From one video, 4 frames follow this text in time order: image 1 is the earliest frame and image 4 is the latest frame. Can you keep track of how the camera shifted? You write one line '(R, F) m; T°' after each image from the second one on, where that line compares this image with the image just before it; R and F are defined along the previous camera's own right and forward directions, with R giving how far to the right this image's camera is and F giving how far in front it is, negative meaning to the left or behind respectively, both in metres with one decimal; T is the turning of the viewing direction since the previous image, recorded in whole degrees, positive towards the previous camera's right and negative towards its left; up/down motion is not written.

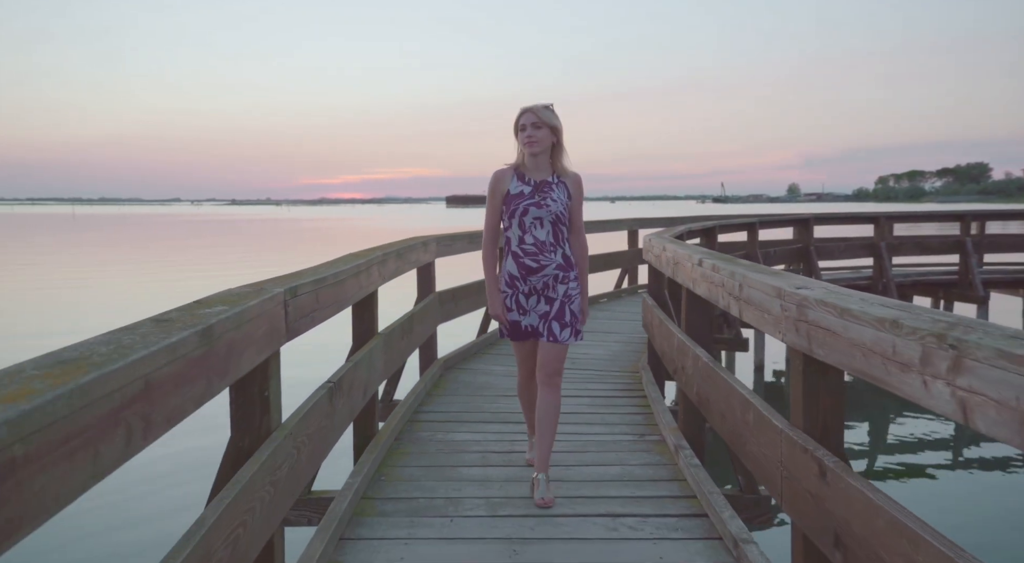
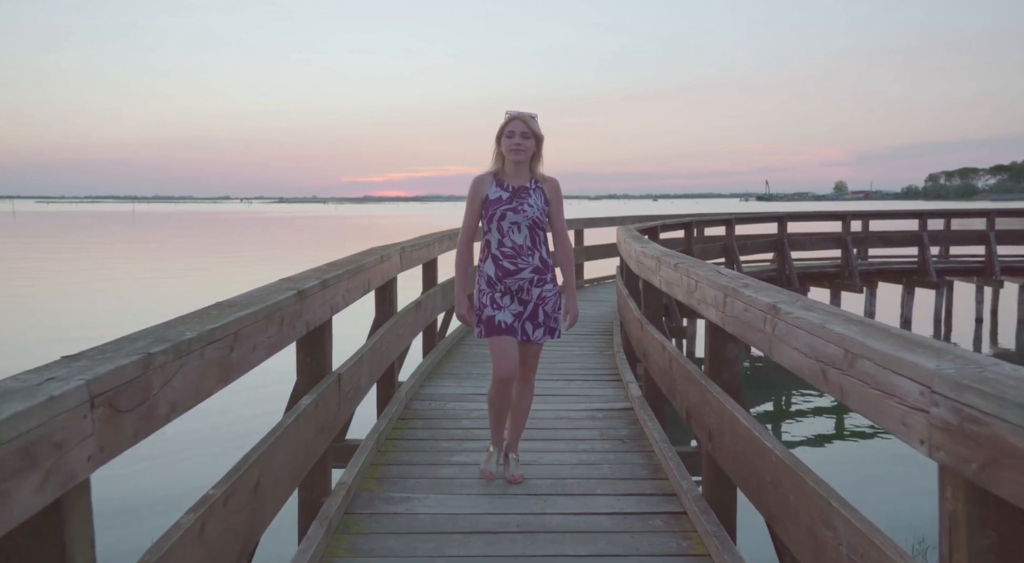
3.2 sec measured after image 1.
(+0.3, -2.1) m; -3°
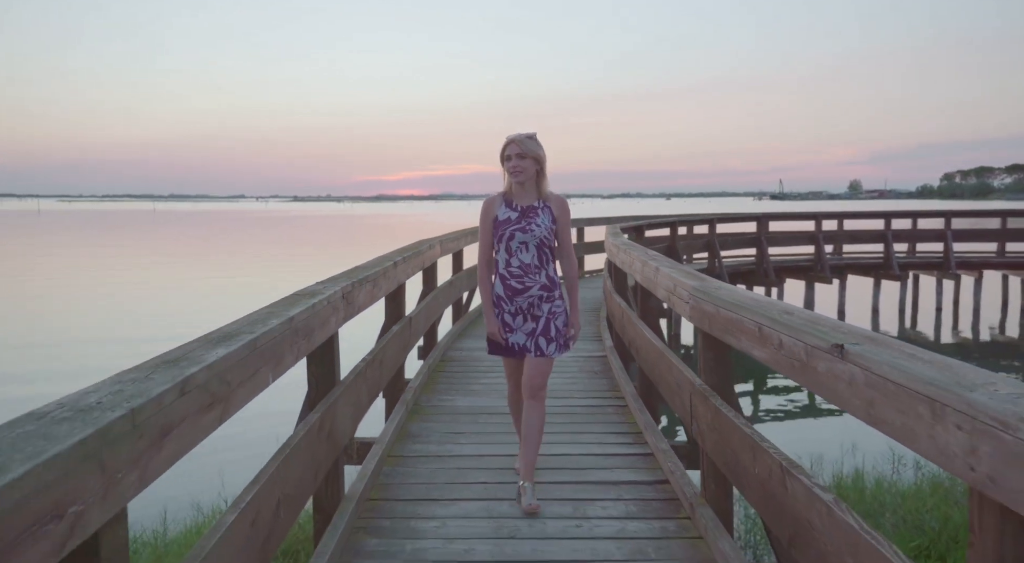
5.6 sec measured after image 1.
(0.0, -1.6) m; -1°
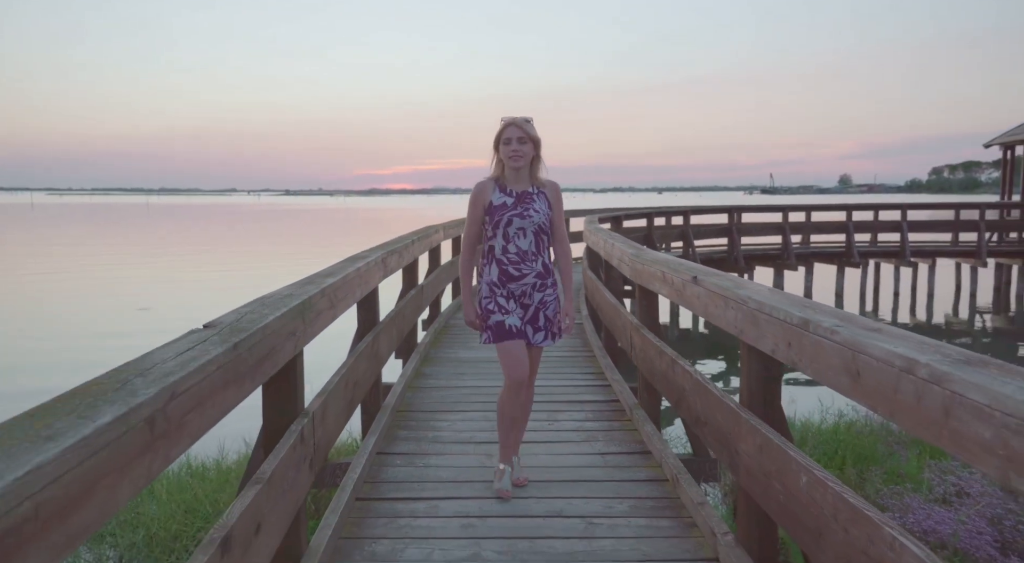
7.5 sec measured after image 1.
(0.0, -1.1) m; +1°
